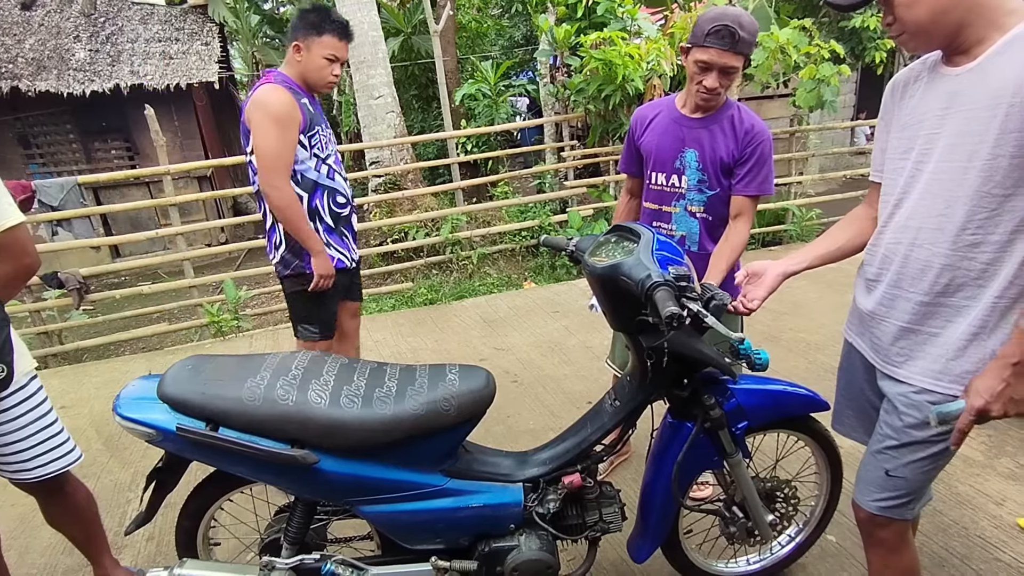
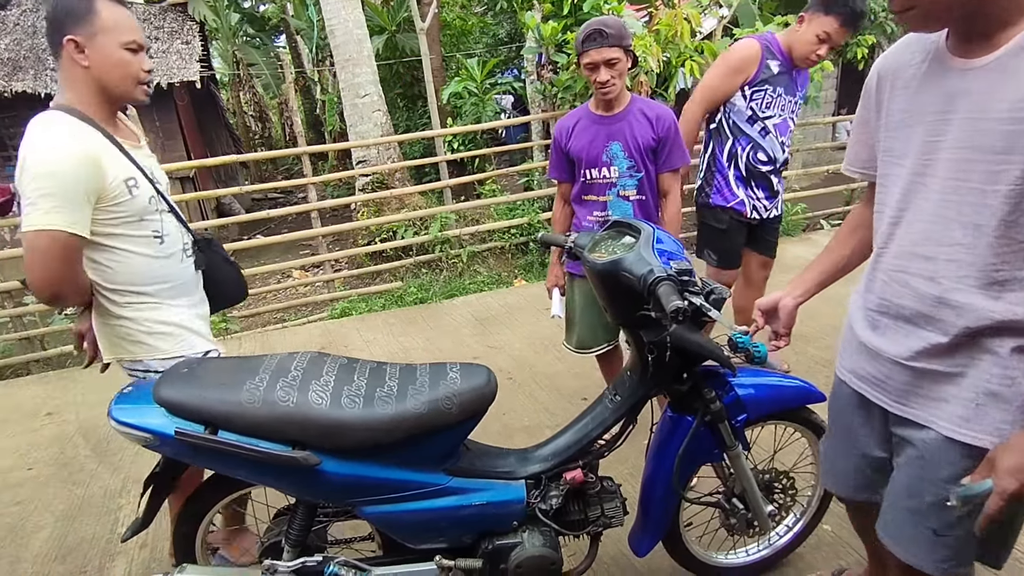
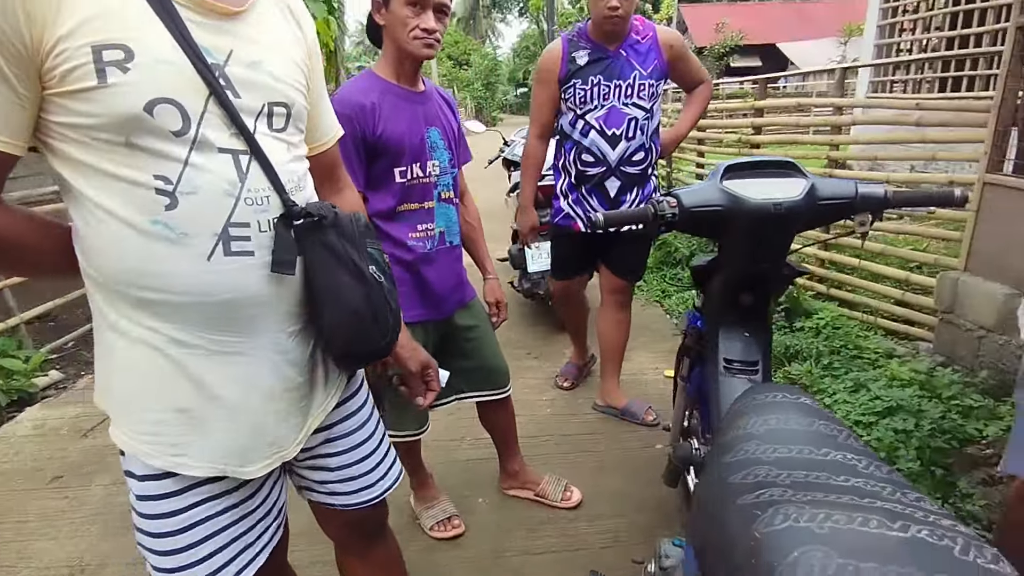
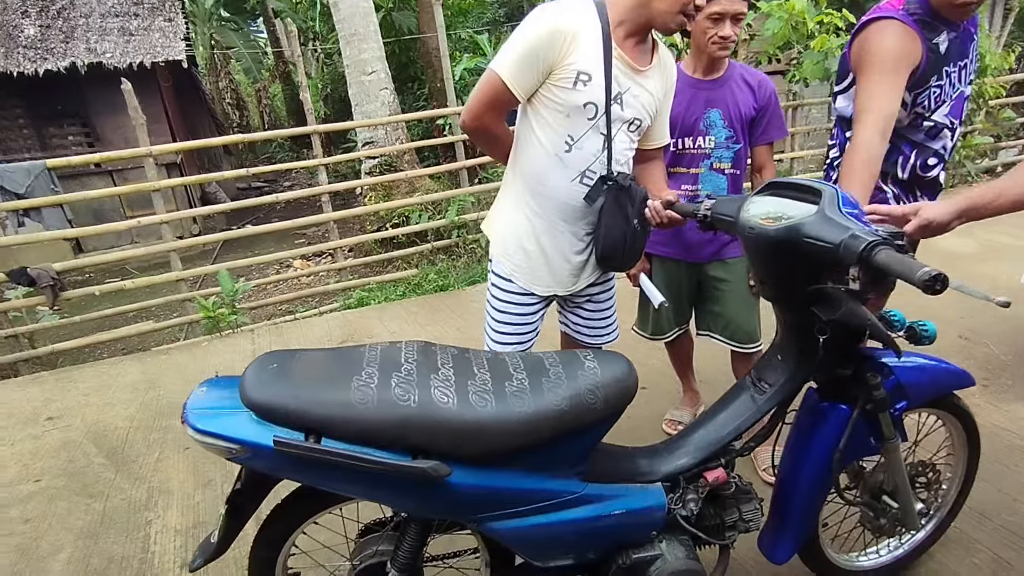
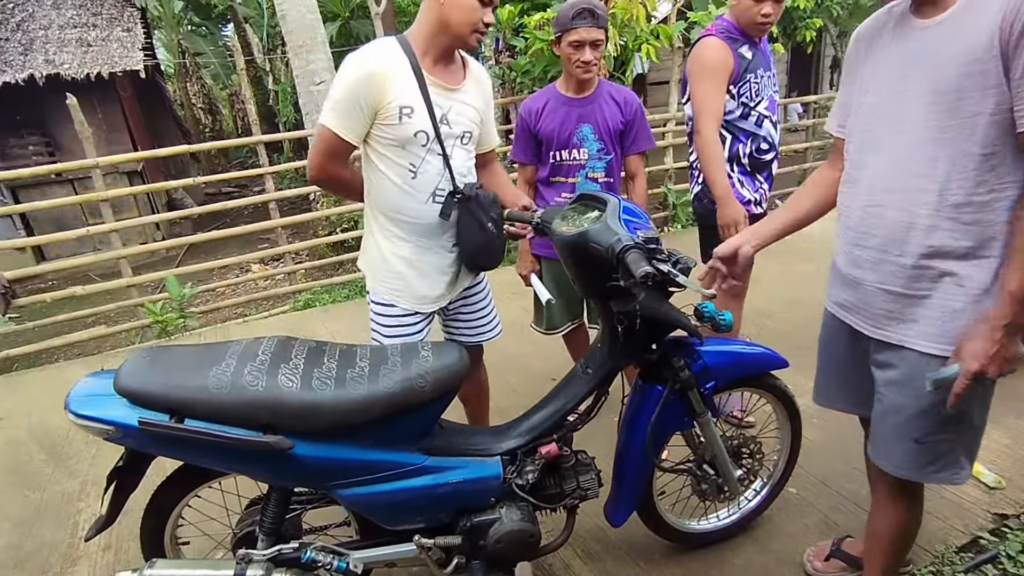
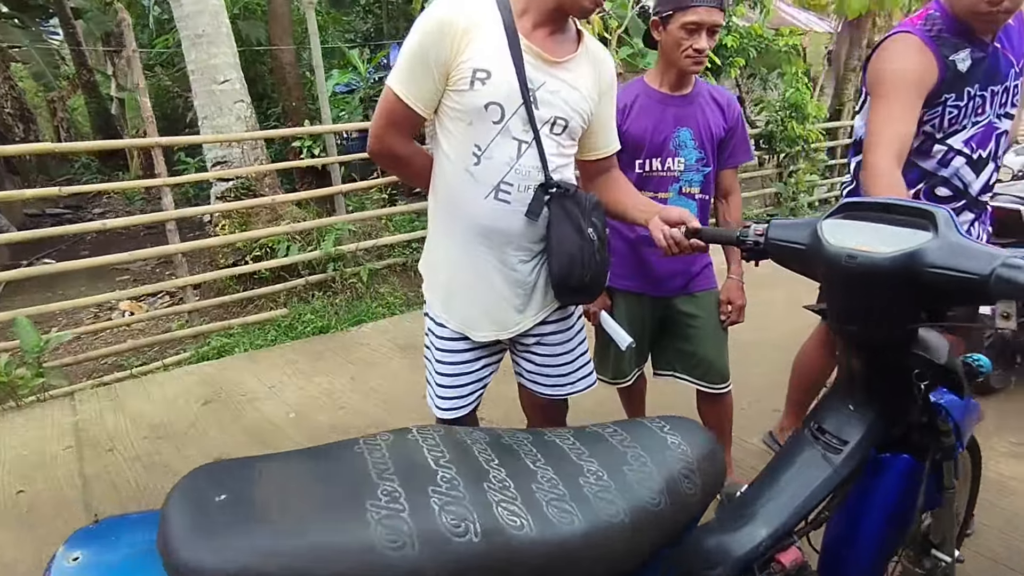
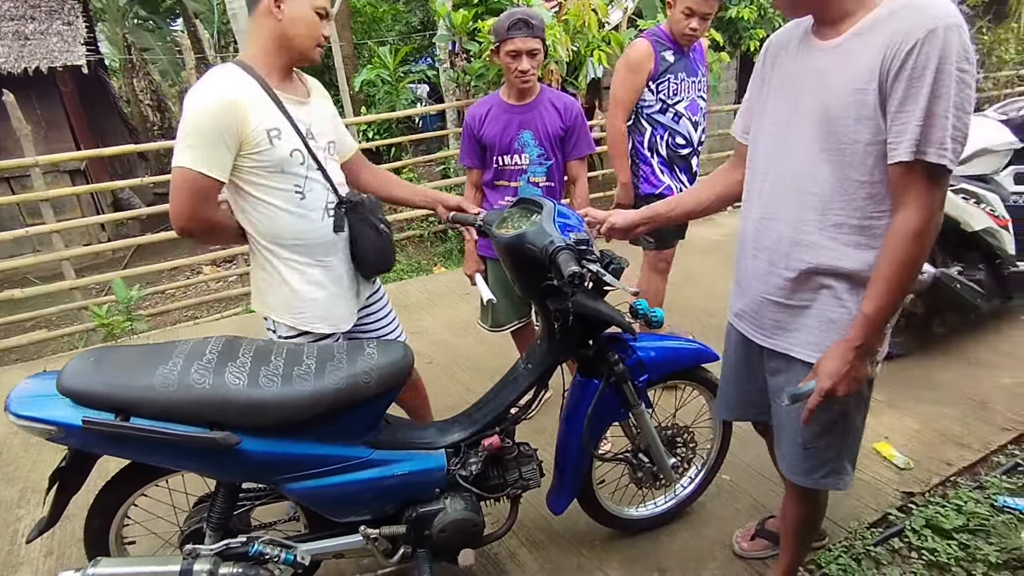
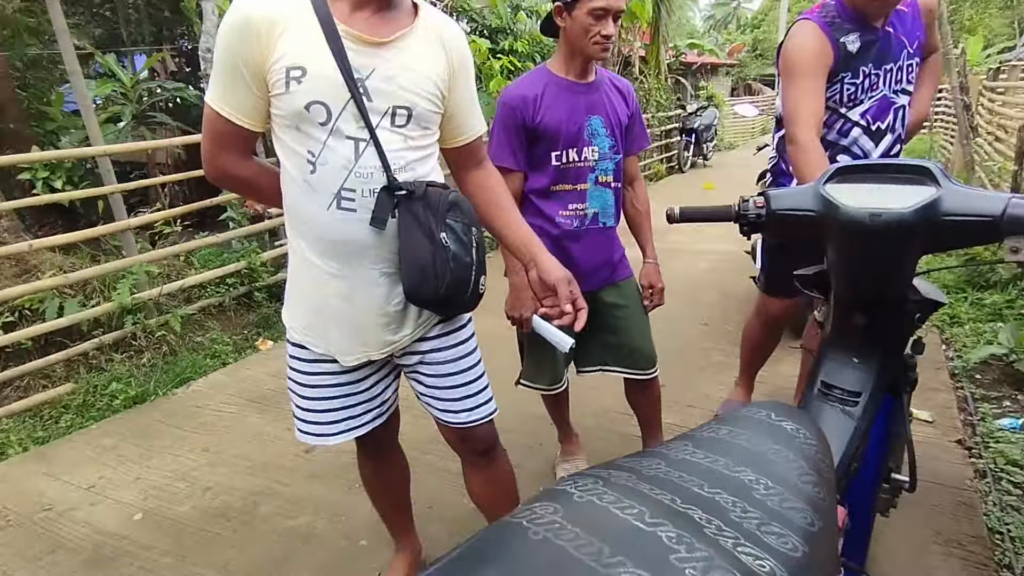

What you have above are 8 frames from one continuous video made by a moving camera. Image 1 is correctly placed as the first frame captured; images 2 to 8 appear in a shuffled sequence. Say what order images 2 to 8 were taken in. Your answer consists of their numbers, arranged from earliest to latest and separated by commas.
2, 7, 5, 4, 6, 8, 3
